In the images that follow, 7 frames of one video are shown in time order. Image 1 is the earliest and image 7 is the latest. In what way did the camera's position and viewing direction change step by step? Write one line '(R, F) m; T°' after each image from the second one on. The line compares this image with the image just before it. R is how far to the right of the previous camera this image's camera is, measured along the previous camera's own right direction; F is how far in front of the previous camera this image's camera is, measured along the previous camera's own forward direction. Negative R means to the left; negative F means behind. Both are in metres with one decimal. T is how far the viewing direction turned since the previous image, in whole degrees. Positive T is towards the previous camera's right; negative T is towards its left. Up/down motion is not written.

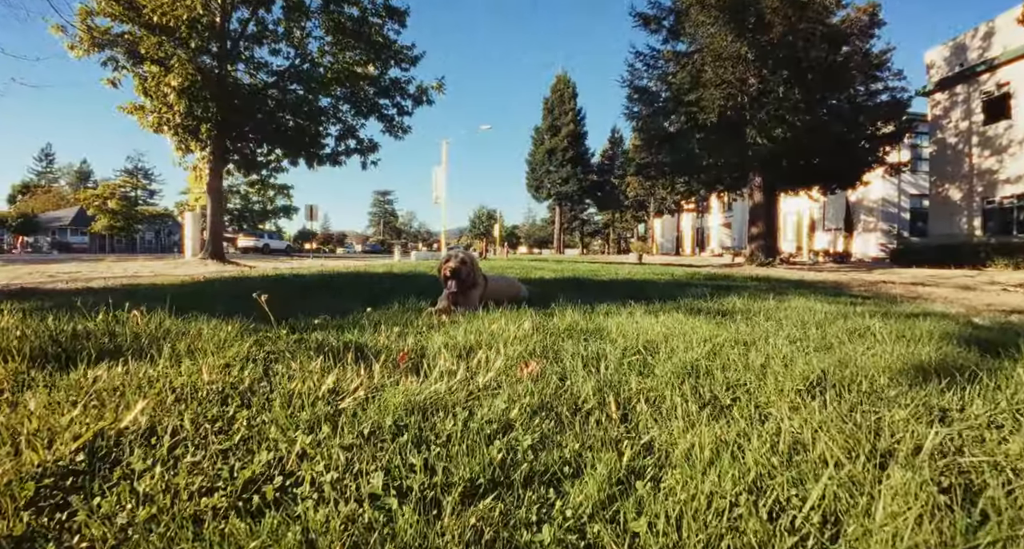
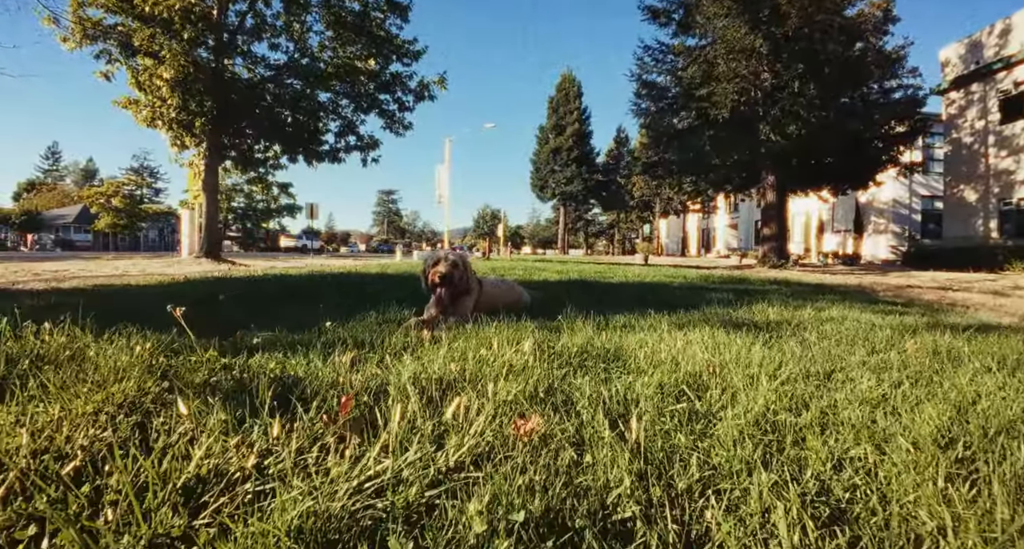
(0.0, +0.8) m; 0°
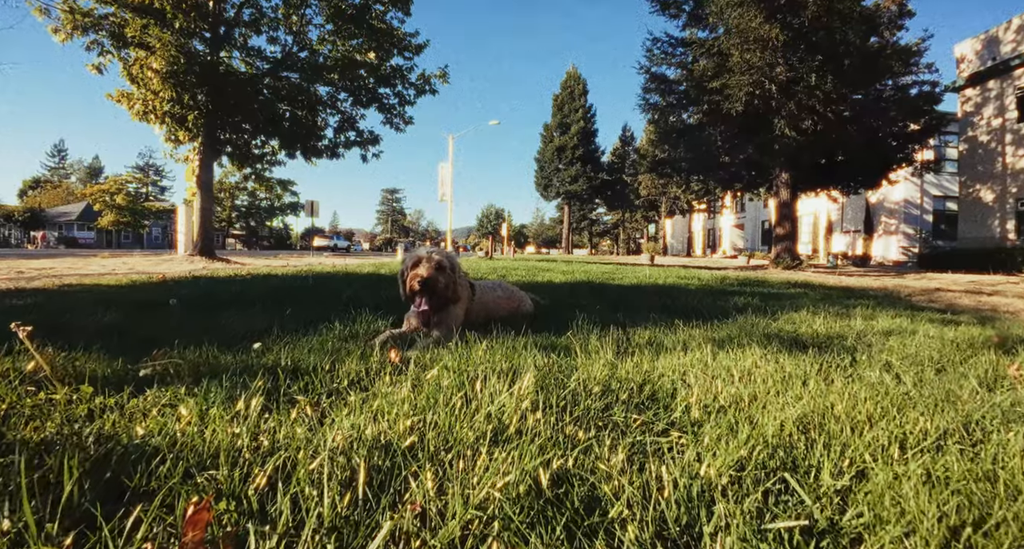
(0.0, +0.8) m; 0°
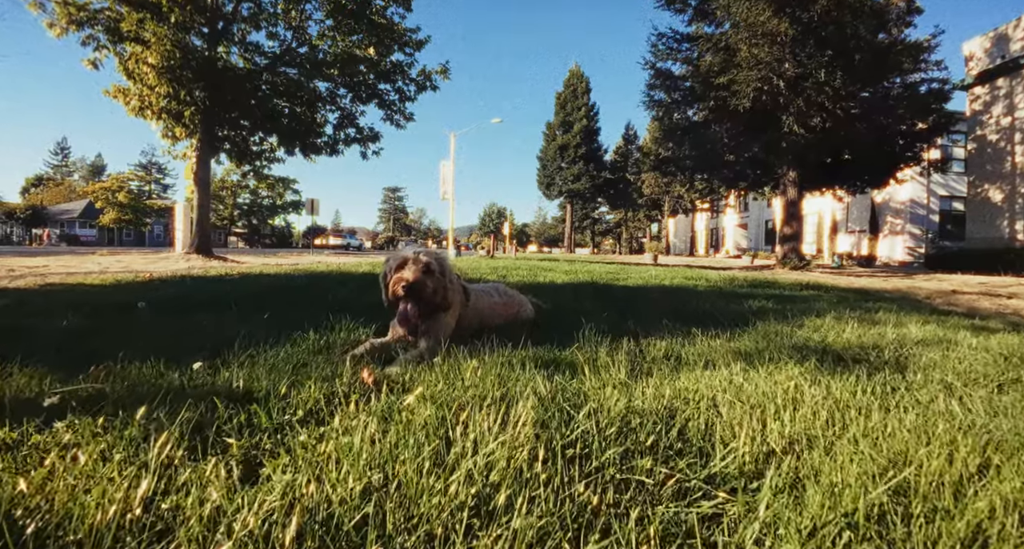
(0.0, +0.4) m; 0°
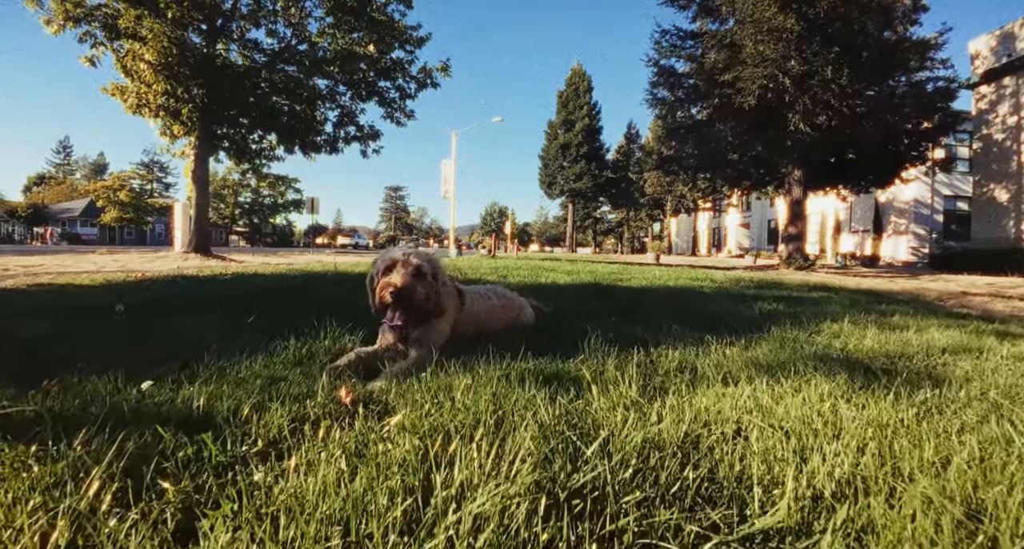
(0.0, +0.3) m; 0°
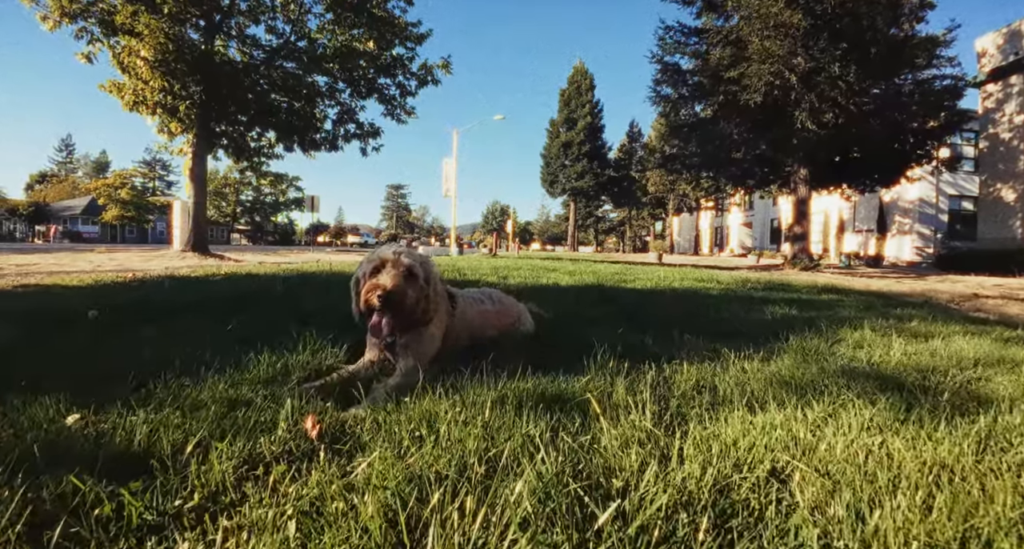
(0.0, +0.3) m; 0°
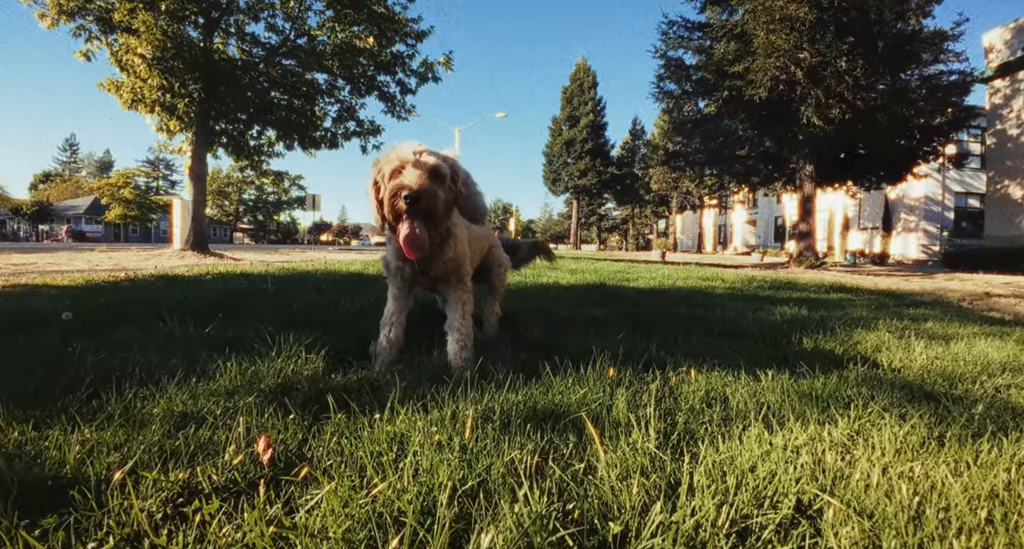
(+0.1, +0.2) m; 0°
